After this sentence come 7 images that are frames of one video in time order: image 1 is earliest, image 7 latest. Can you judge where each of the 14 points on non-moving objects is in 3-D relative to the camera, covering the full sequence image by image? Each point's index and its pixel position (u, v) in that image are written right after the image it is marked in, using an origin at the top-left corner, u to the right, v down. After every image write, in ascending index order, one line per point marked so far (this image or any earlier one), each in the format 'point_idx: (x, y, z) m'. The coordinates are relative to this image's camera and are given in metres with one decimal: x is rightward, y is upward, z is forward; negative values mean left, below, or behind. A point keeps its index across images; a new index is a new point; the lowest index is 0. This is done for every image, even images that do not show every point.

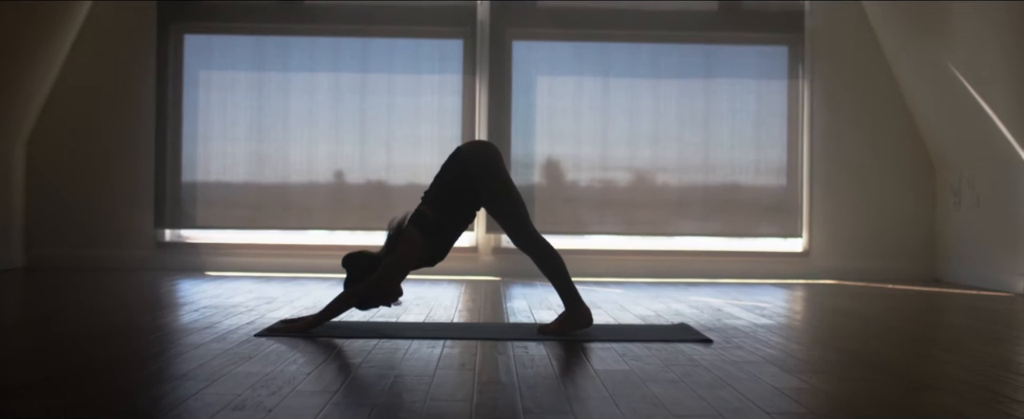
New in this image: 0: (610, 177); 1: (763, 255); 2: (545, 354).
0: (+0.8, +0.3, +7.2) m
1: (+1.9, -0.3, +7.0) m
2: (+0.1, -0.5, +3.2) m
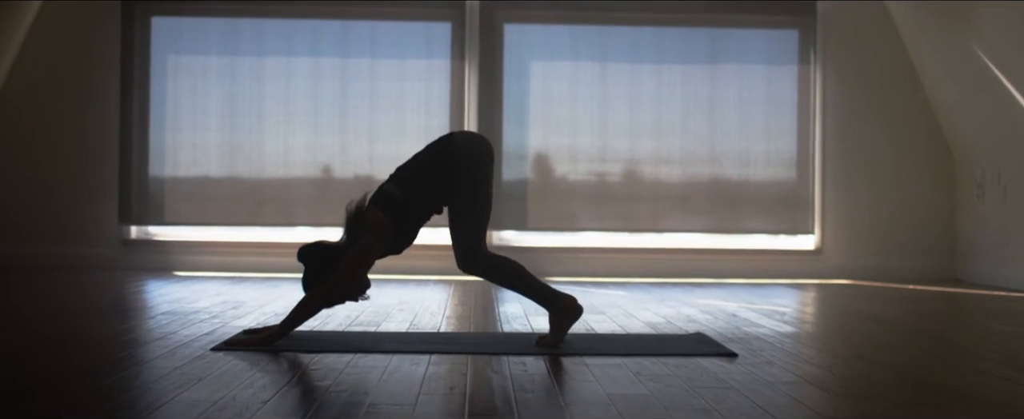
0: (+0.7, +0.3, +6.7) m
1: (+1.9, -0.3, +6.6) m
2: (+0.1, -0.5, +2.7) m
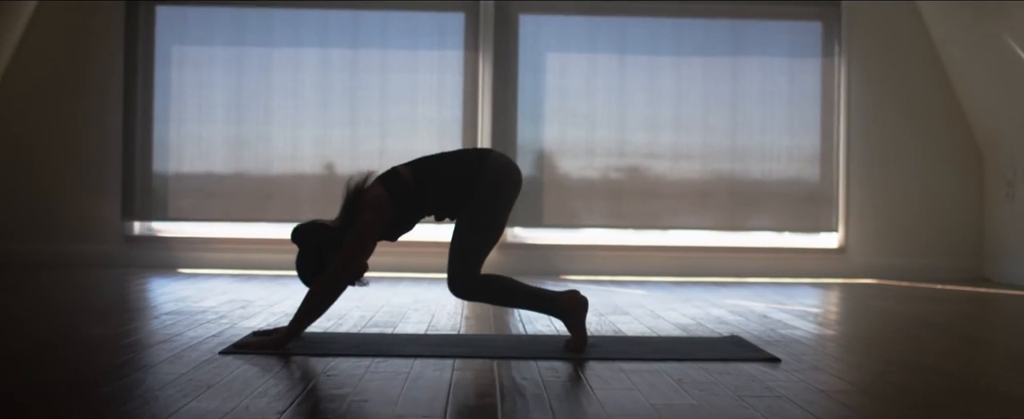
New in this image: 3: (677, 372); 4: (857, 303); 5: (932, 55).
0: (+0.8, +0.3, +6.5) m
1: (+1.9, -0.3, +6.4) m
2: (+0.2, -0.5, +2.5) m
3: (+0.5, -0.5, +2.6) m
4: (+2.1, -0.6, +5.6) m
5: (+2.9, +1.1, +6.4) m
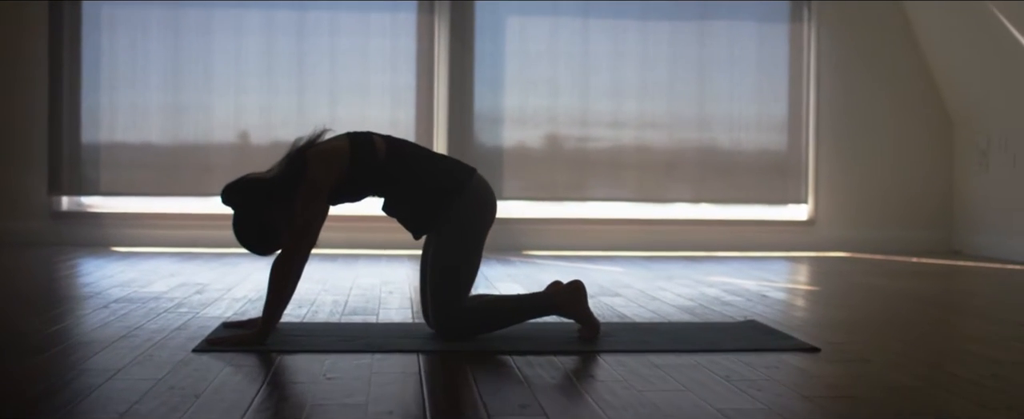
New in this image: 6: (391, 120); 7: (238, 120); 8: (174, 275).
0: (+0.5, +0.5, +6.3) m
1: (+1.7, -0.1, +6.3) m
2: (+0.2, -0.4, +2.3) m
3: (+0.5, -0.4, +2.3) m
4: (+1.9, -0.4, +5.5) m
5: (+2.6, +1.3, +6.3) m
6: (-0.8, +0.6, +6.3) m
7: (-1.8, +0.6, +6.1) m
8: (-1.6, -0.3, +4.4) m
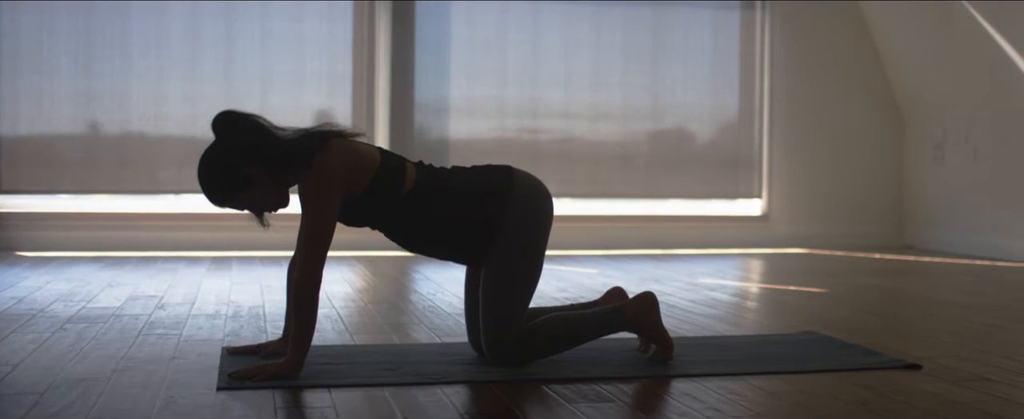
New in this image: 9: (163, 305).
0: (+0.2, +0.5, +6.0) m
1: (+1.3, -0.1, +6.1) m
2: (+0.5, -0.4, +2.0) m
3: (+0.7, -0.4, +2.1) m
4: (+1.6, -0.4, +5.4) m
5: (+2.3, +1.3, +6.3) m
6: (-1.1, +0.6, +5.8) m
7: (-2.1, +0.6, +5.5) m
8: (-1.6, -0.3, +3.8) m
9: (-1.3, -0.3, +3.4) m
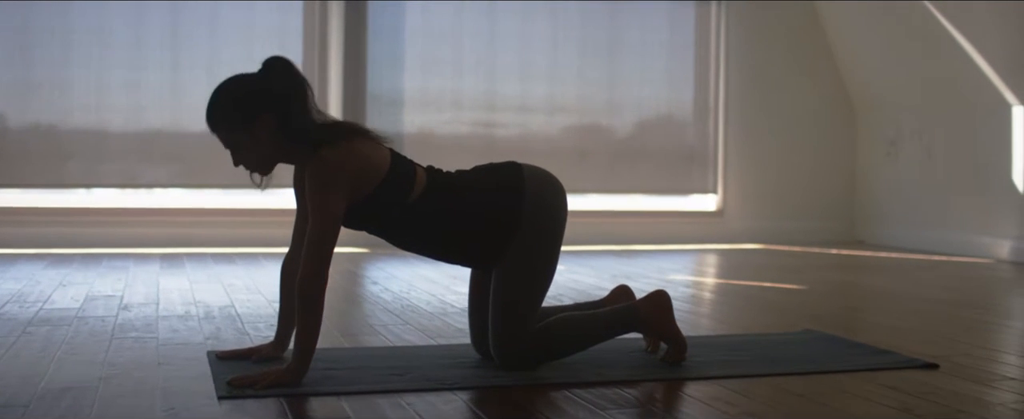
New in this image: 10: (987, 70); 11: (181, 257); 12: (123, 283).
0: (-0.1, +0.6, +5.9) m
1: (+1.1, 0.0, +6.1) m
2: (+0.5, -0.4, +1.9) m
3: (+0.8, -0.4, +2.1) m
4: (+1.4, -0.3, +5.5) m
5: (+2.0, +1.3, +6.4) m
6: (-1.4, +0.7, +5.6) m
7: (-2.3, +0.6, +5.3) m
8: (-1.7, -0.3, +3.6) m
9: (-1.3, -0.3, +3.2) m
10: (+2.7, +0.8, +5.2) m
11: (-1.8, -0.3, +4.9) m
12: (-1.5, -0.3, +3.7) m
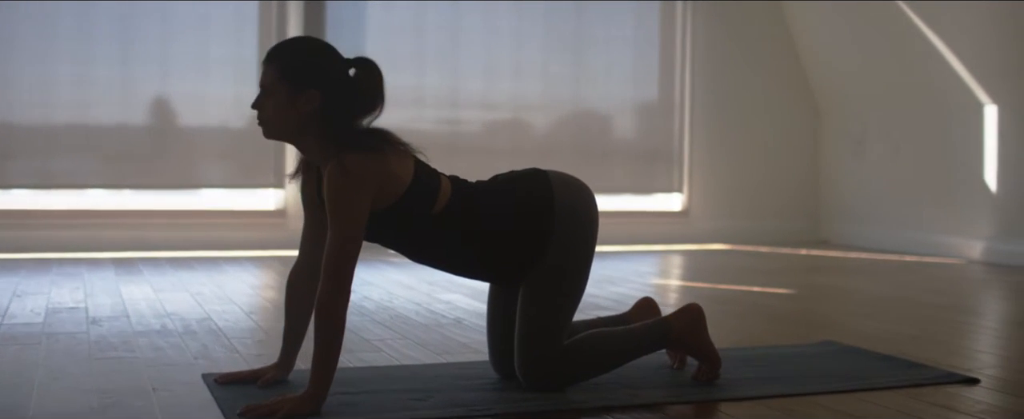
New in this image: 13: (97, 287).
0: (-0.3, +0.6, +5.7) m
1: (+0.8, 0.0, +6.1) m
2: (+0.6, -0.4, +1.8) m
3: (+0.9, -0.4, +2.0) m
4: (+1.2, -0.3, +5.4) m
5: (+1.7, +1.3, +6.3) m
6: (-1.6, +0.7, +5.4) m
7: (-2.5, +0.6, +4.9) m
8: (-1.8, -0.3, +3.3) m
9: (-1.3, -0.3, +2.9) m
10: (+2.5, +0.8, +5.3) m
11: (-1.9, -0.3, +4.6) m
12: (-1.5, -0.3, +3.4) m
13: (-1.6, -0.3, +3.6) m
